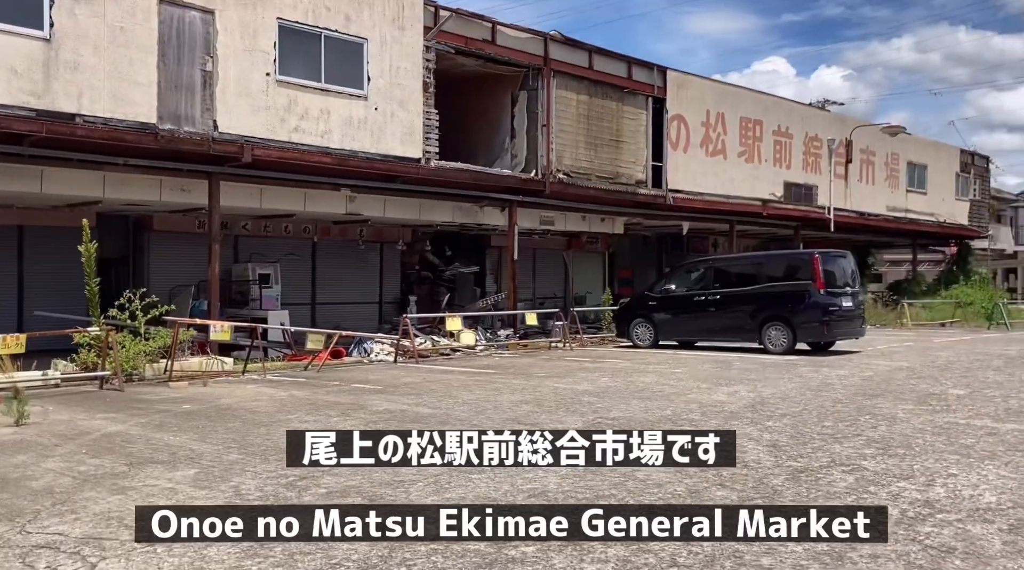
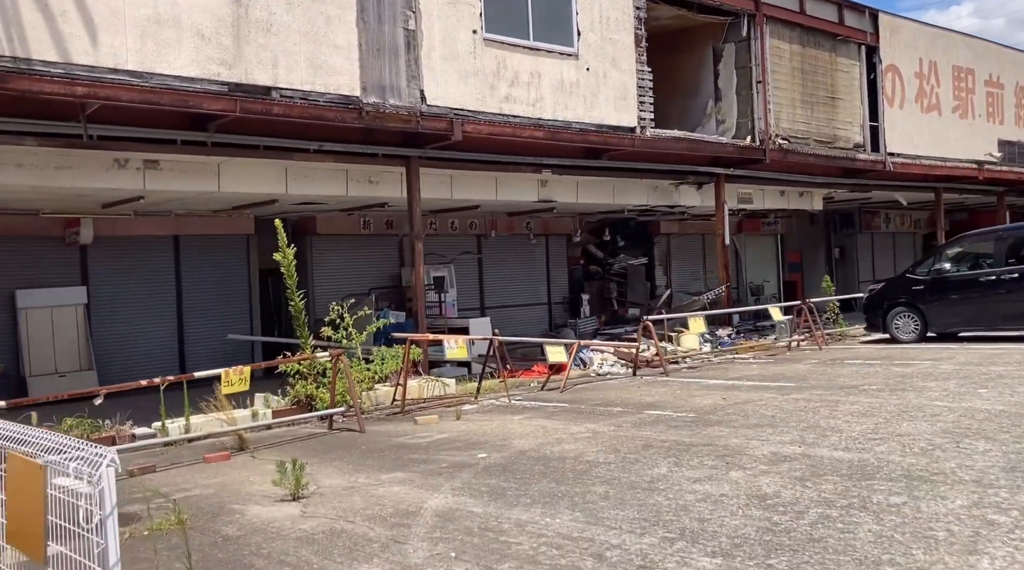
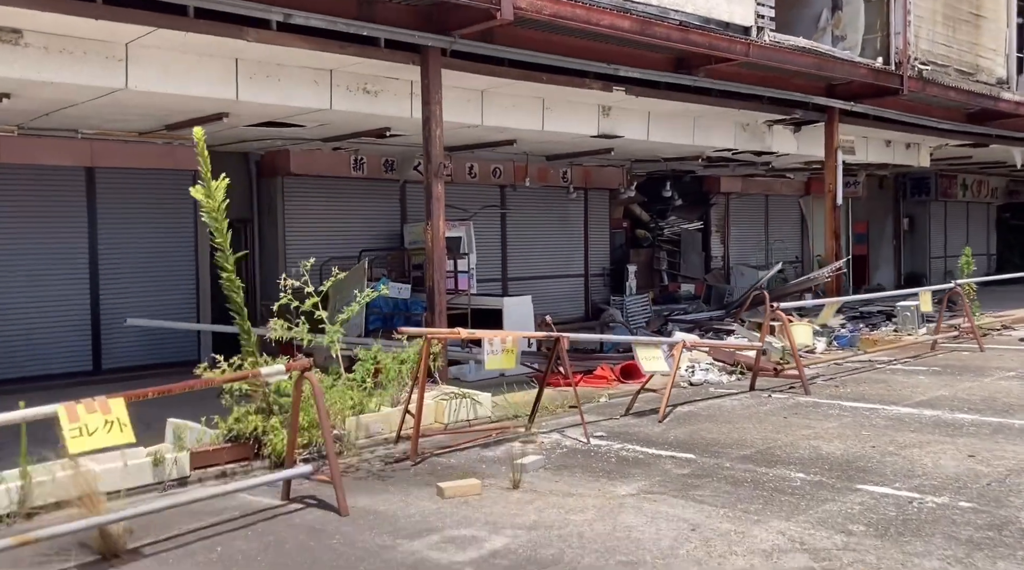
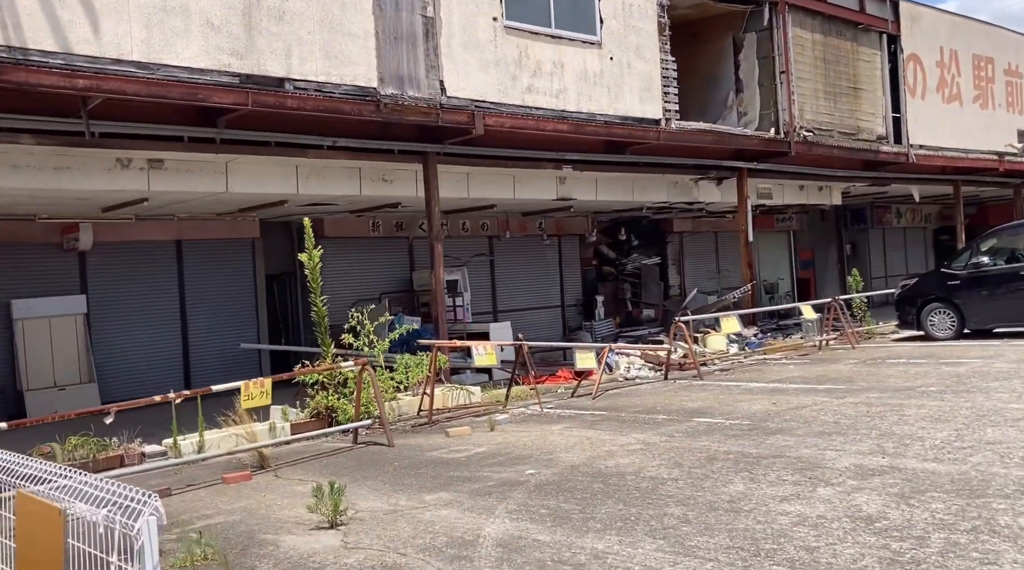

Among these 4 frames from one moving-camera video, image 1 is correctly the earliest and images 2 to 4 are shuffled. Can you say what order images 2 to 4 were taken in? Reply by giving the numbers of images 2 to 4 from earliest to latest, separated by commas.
2, 4, 3
